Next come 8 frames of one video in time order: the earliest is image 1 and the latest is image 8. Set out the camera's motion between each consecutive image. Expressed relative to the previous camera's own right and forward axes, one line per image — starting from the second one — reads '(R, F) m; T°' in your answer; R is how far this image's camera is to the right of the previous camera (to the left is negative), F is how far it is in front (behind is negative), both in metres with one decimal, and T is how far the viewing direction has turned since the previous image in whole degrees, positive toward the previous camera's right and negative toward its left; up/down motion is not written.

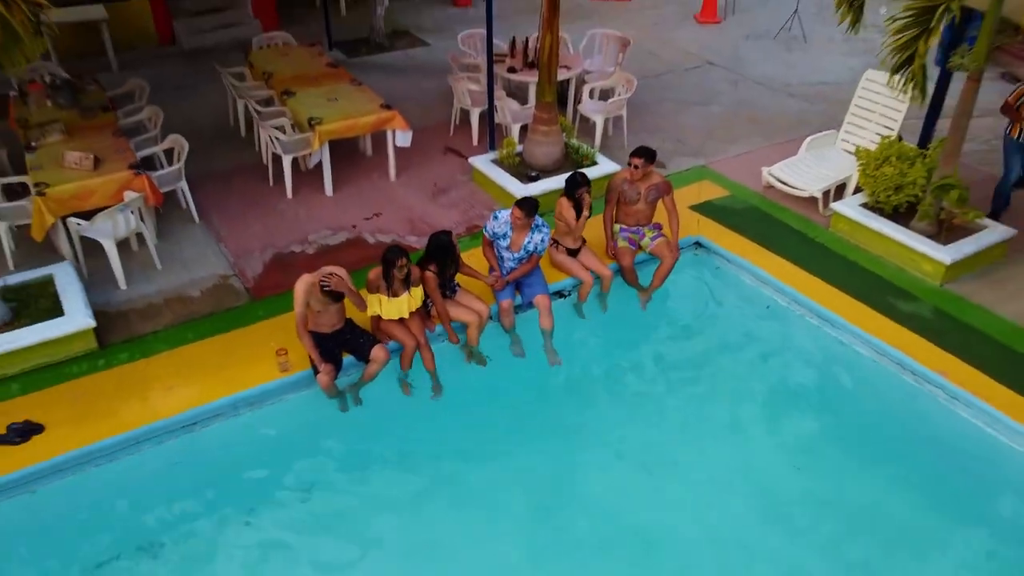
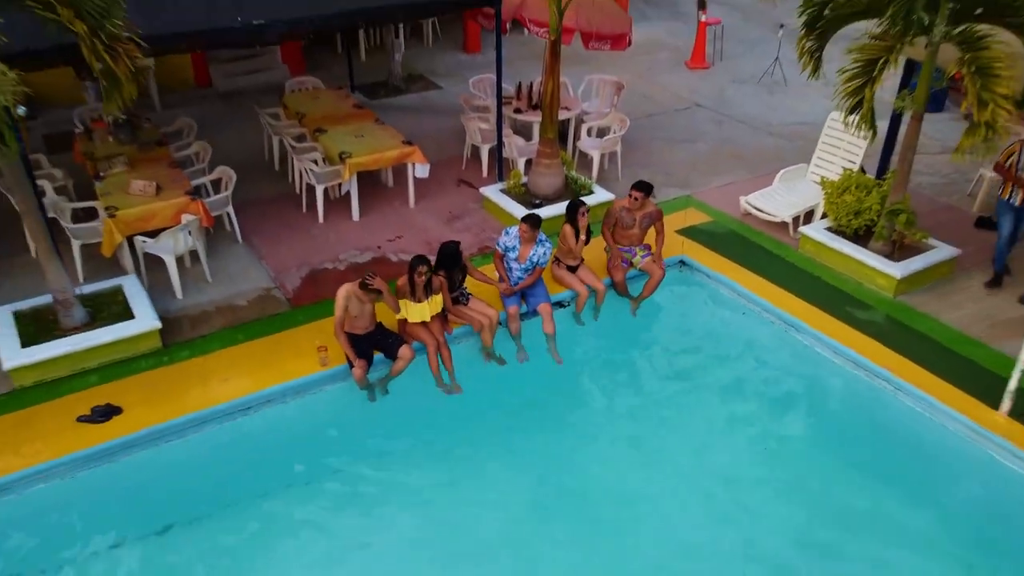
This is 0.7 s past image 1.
(0.0, -0.9) m; 0°
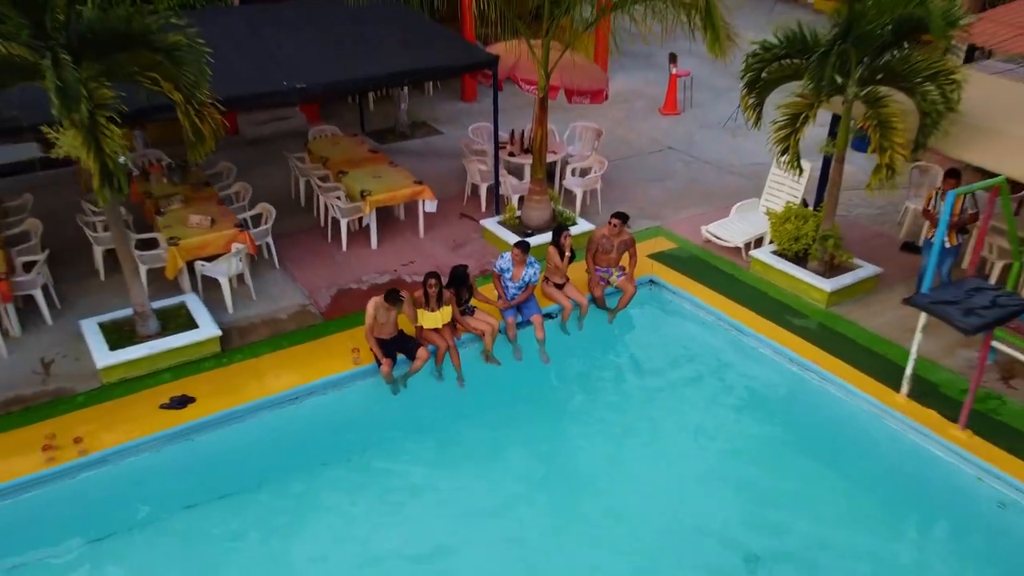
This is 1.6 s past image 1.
(-0.1, -1.4) m; +1°
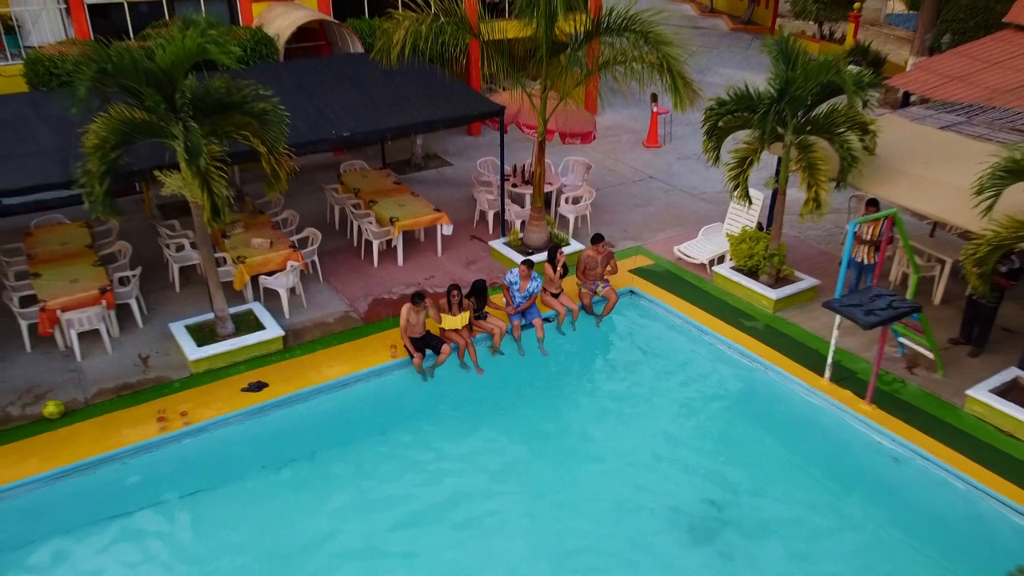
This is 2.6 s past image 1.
(-0.1, -1.9) m; 0°
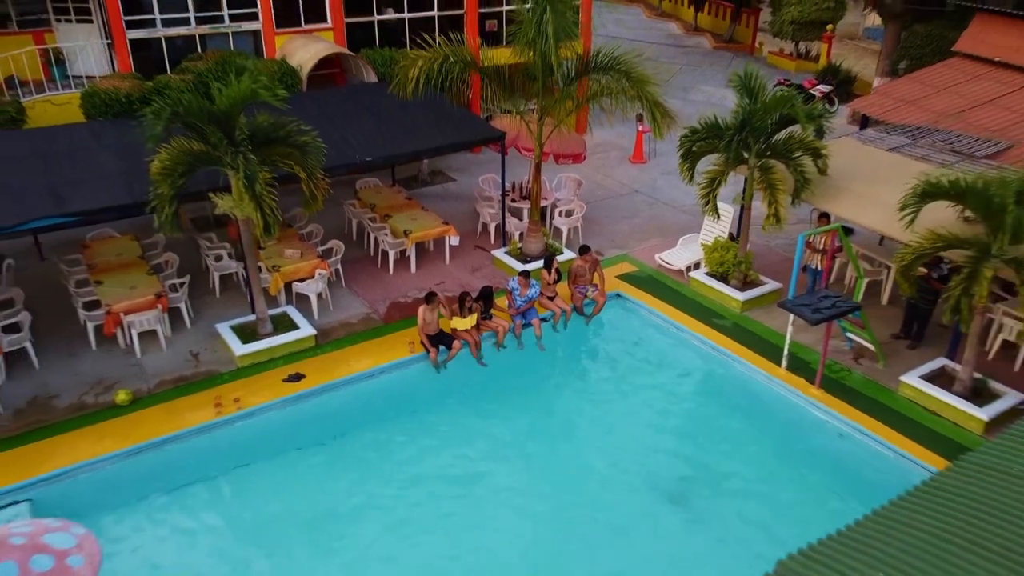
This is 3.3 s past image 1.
(-0.1, -1.5) m; +1°
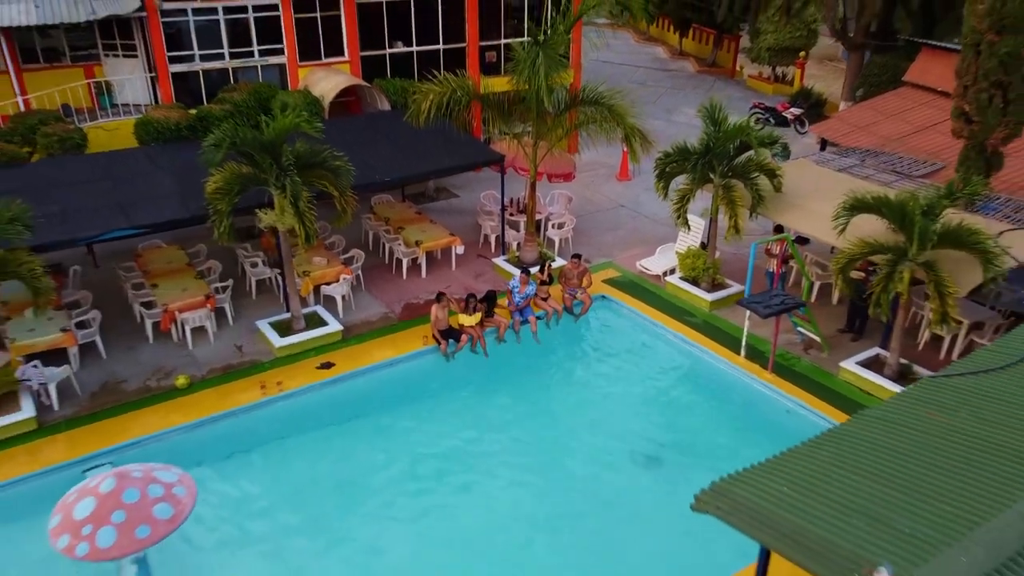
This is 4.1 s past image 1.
(-0.1, -1.8) m; 0°
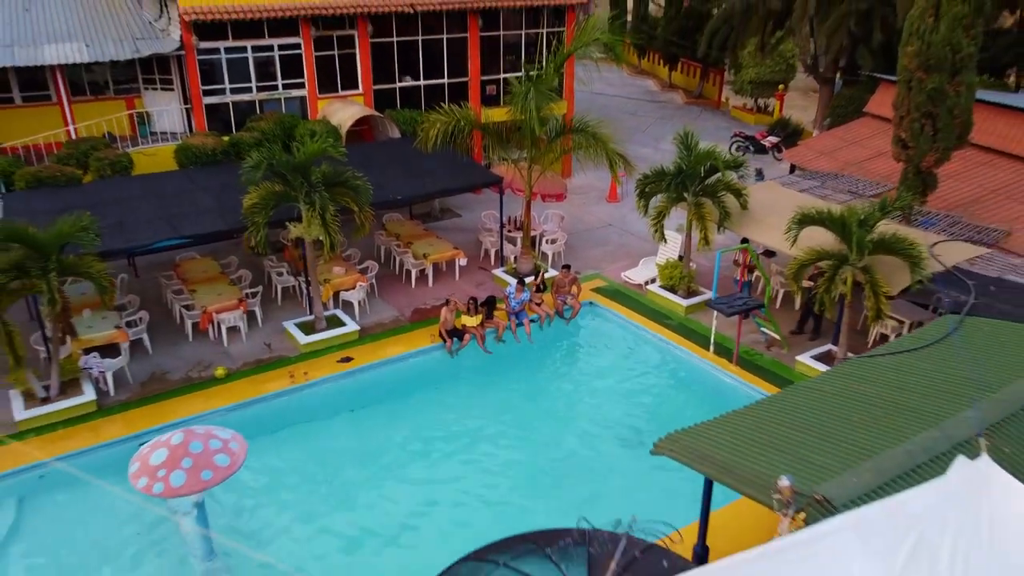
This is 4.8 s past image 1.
(+0.1, -1.7) m; 0°
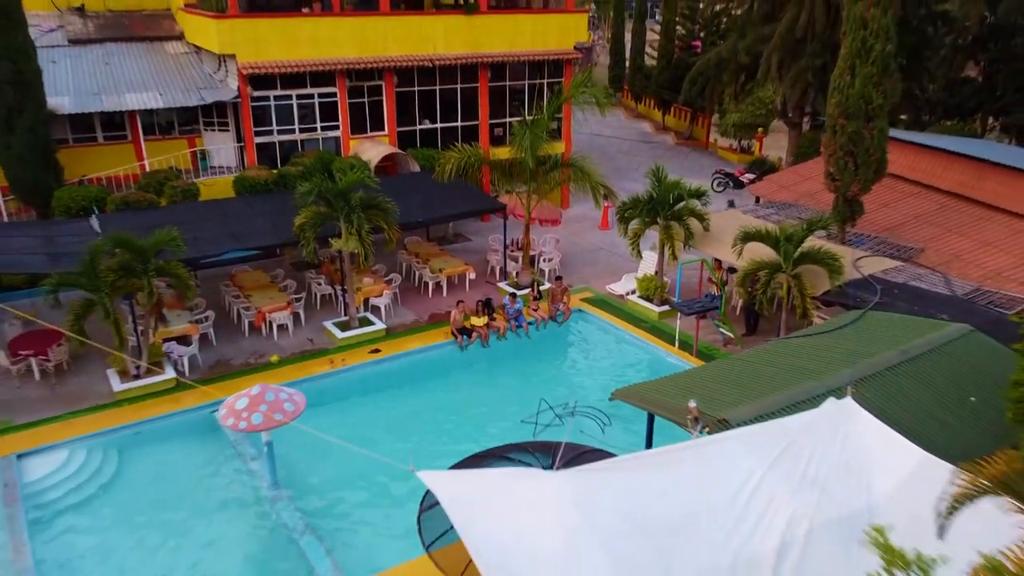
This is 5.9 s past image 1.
(+0.2, -3.0) m; -1°
